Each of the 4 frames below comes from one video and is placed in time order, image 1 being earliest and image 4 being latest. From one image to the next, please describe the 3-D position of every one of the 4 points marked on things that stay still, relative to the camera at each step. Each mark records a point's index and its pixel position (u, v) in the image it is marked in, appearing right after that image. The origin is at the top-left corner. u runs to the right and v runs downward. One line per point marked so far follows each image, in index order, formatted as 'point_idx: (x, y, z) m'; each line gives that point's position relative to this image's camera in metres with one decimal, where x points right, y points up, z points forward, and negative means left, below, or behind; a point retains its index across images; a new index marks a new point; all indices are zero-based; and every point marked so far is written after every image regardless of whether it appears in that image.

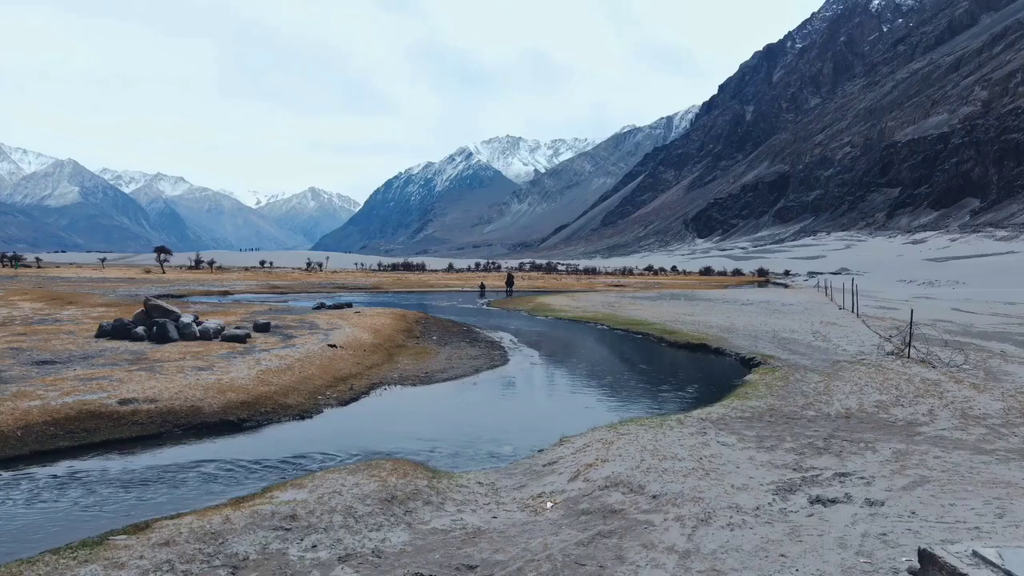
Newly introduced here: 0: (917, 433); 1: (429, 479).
0: (+10.9, -3.9, +17.3) m
1: (-1.7, -4.0, +13.3) m
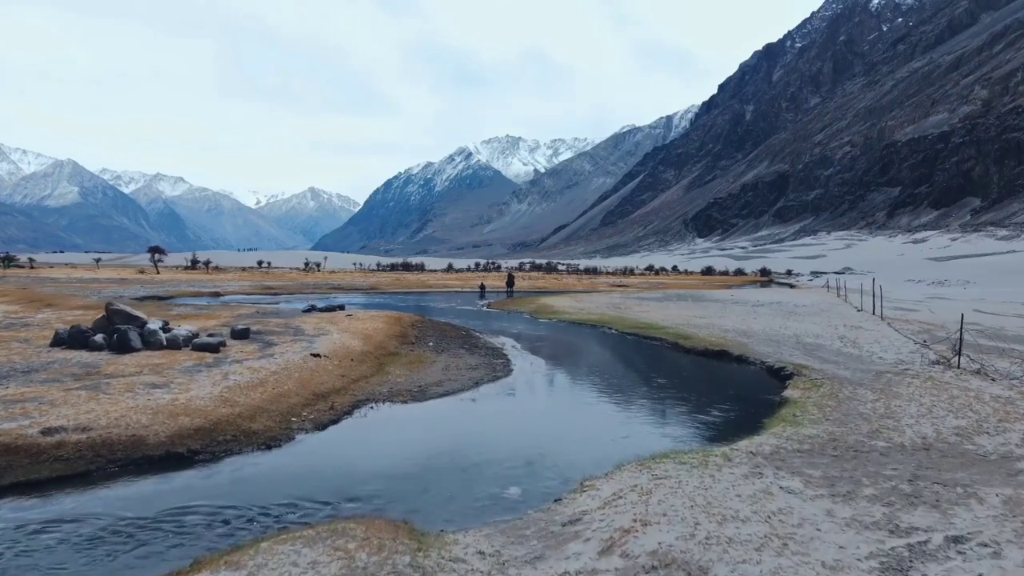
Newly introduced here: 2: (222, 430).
0: (+11.1, -4.0, +14.0) m
1: (-1.6, -4.1, +10.0) m
2: (-8.0, -3.9, +17.5) m
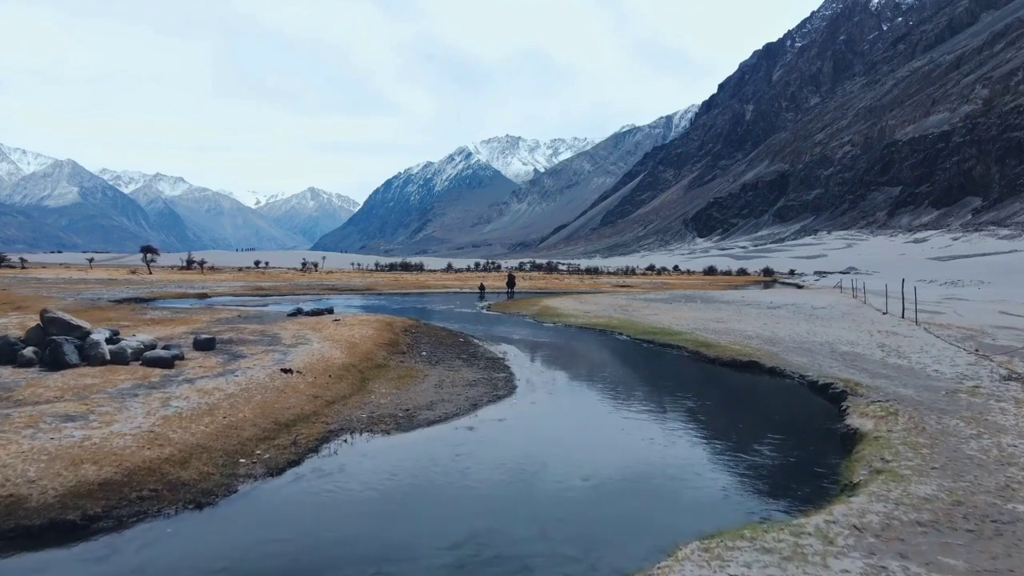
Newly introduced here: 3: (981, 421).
0: (+11.3, -4.2, +9.9) m
1: (-1.4, -4.3, +5.8) m
2: (-7.8, -4.0, +13.4) m
3: (+12.9, -3.7, +17.7) m
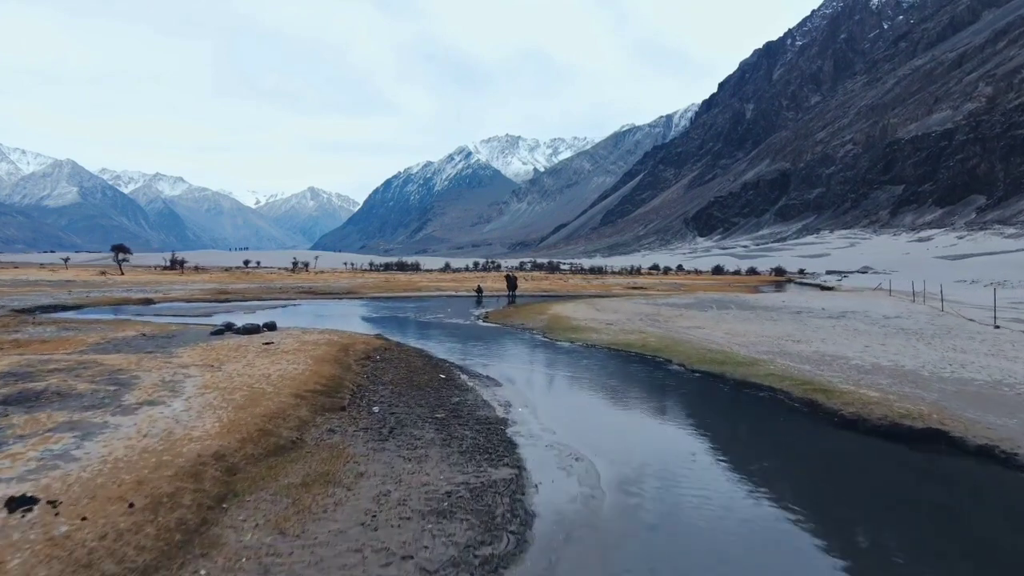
0: (+11.5, -4.7, -3.8) m
1: (-1.1, -4.8, -7.8) m
2: (-7.6, -4.6, -0.2) m
3: (+13.1, -4.2, +4.1) m
